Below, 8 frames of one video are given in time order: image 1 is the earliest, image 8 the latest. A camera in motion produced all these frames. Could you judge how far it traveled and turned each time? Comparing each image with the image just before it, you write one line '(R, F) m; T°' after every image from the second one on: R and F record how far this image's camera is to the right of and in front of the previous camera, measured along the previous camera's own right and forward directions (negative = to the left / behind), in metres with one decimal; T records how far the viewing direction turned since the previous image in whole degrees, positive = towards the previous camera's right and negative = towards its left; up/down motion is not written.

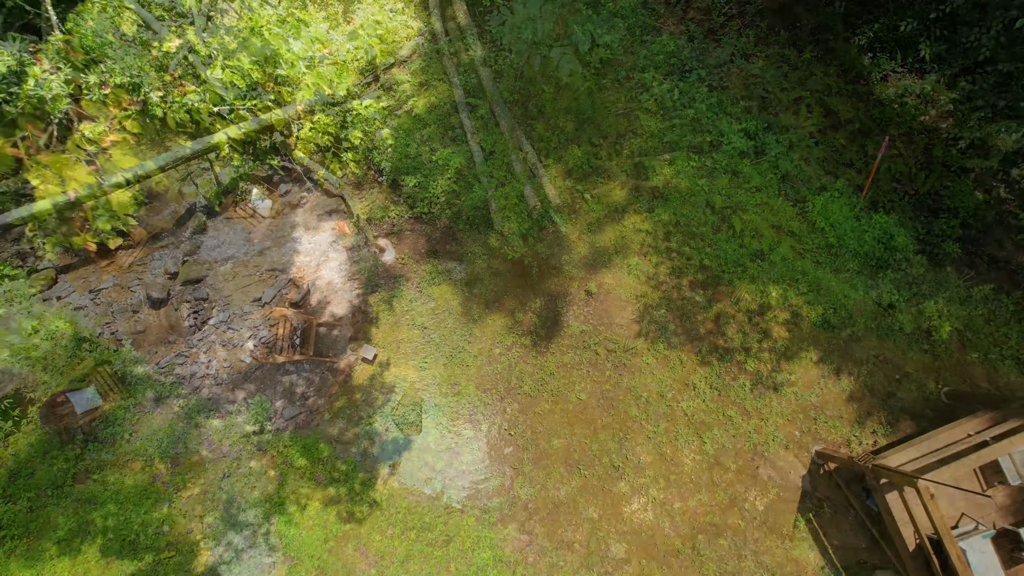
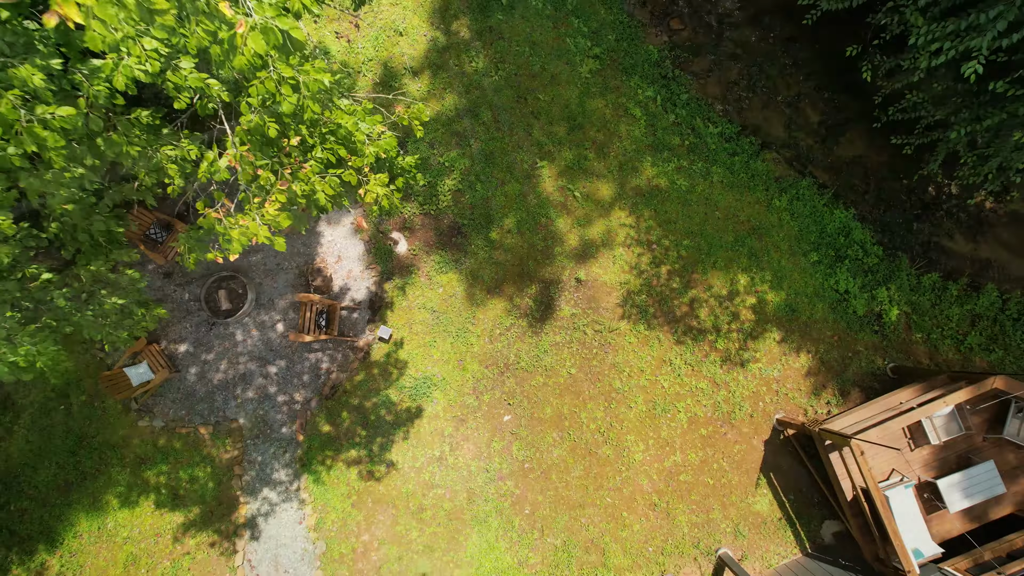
(0.0, -1.2) m; 0°
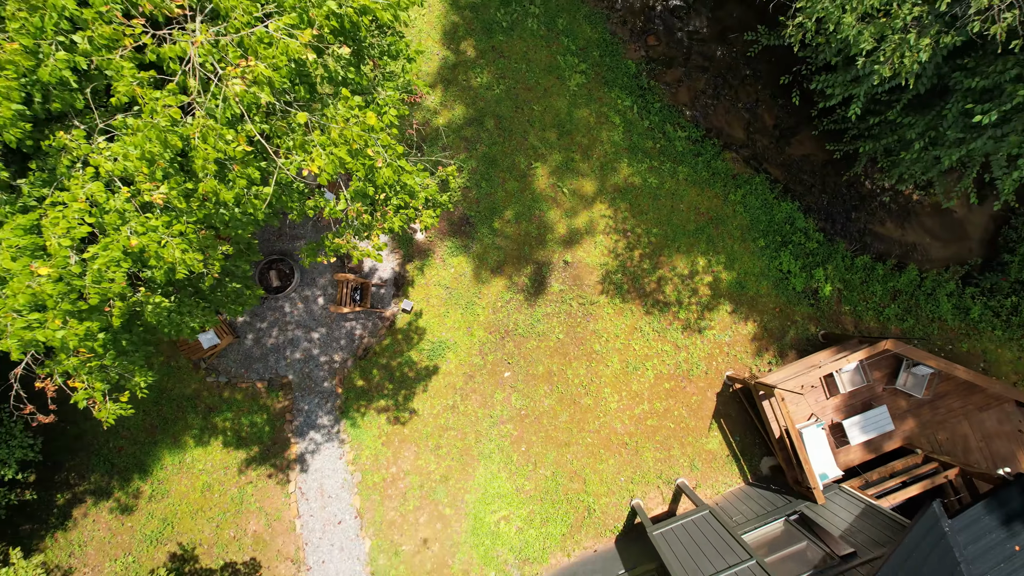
(0.0, -2.1) m; 0°
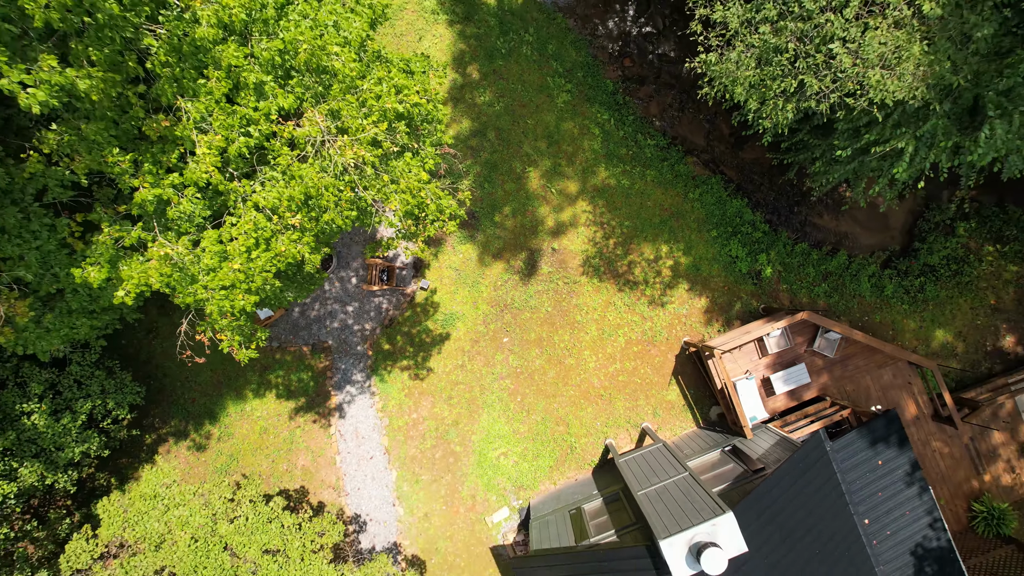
(+0.1, -2.8) m; 0°
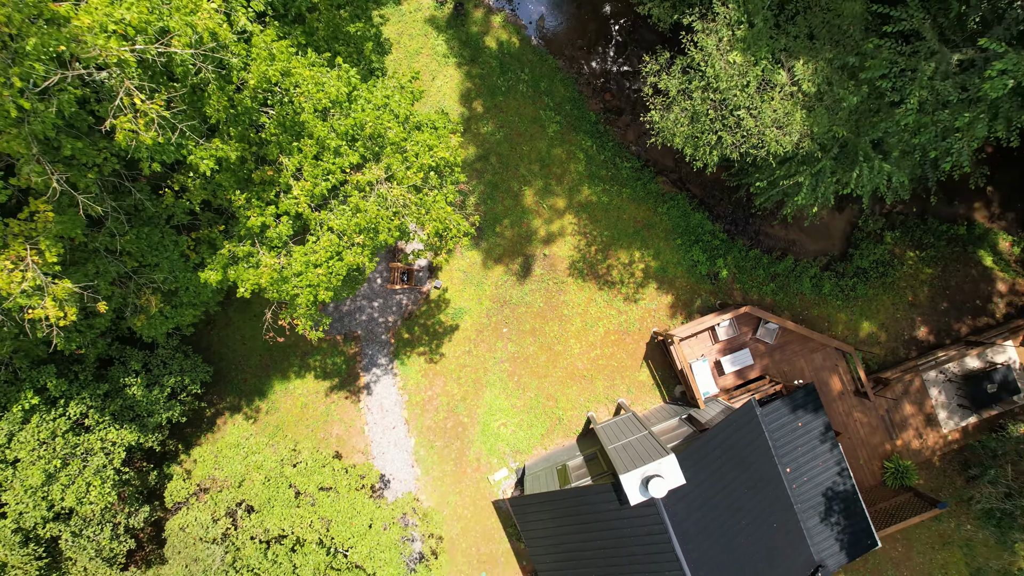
(0.0, -3.0) m; 0°
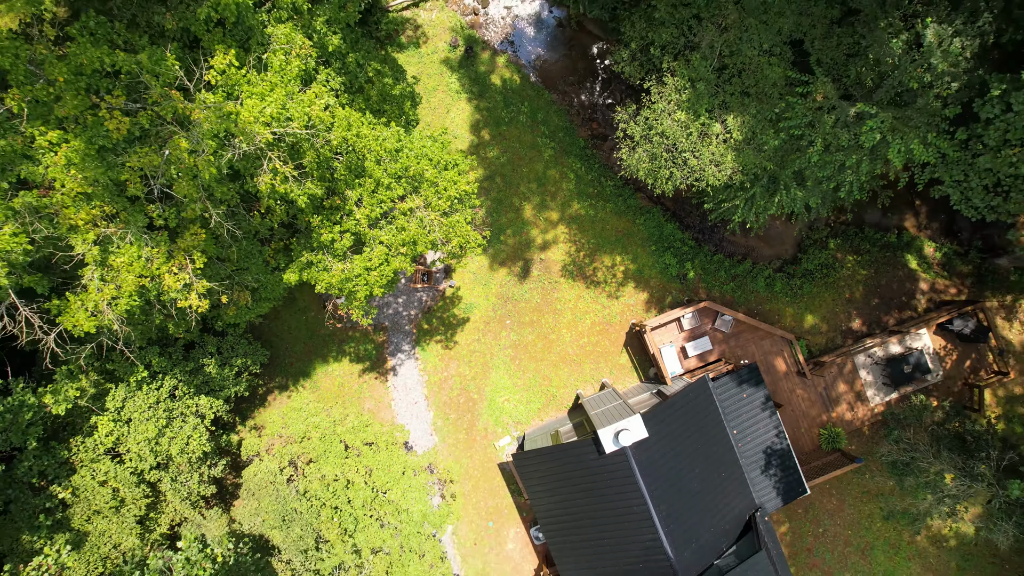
(-0.1, -3.5) m; 0°
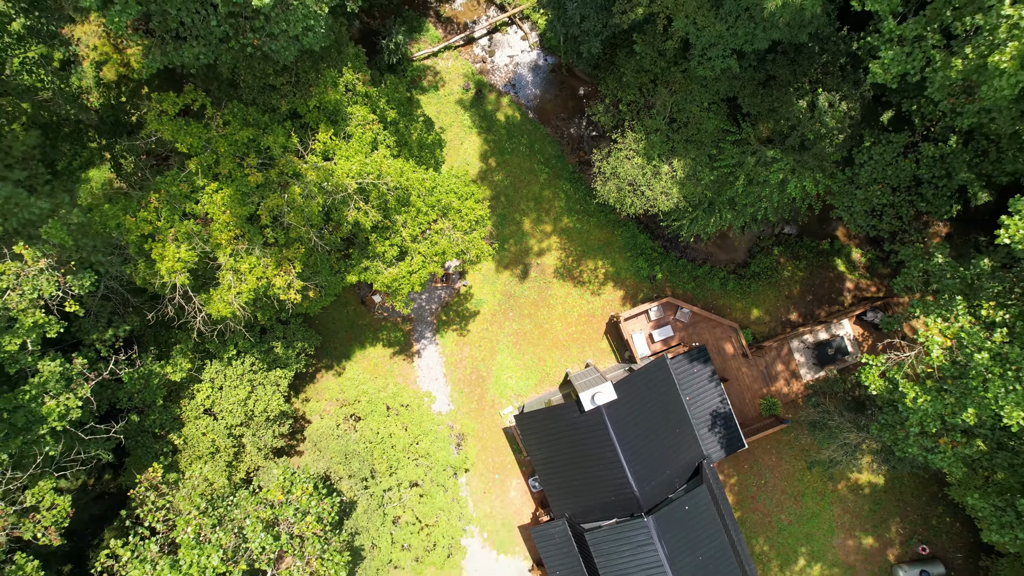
(-0.1, -4.9) m; 0°
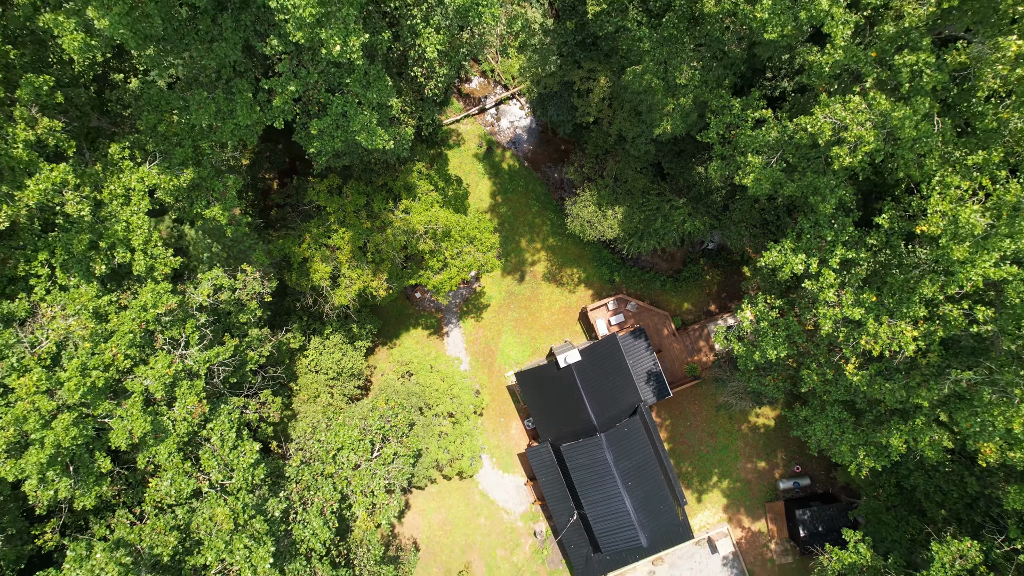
(-0.1, -10.7) m; 0°
